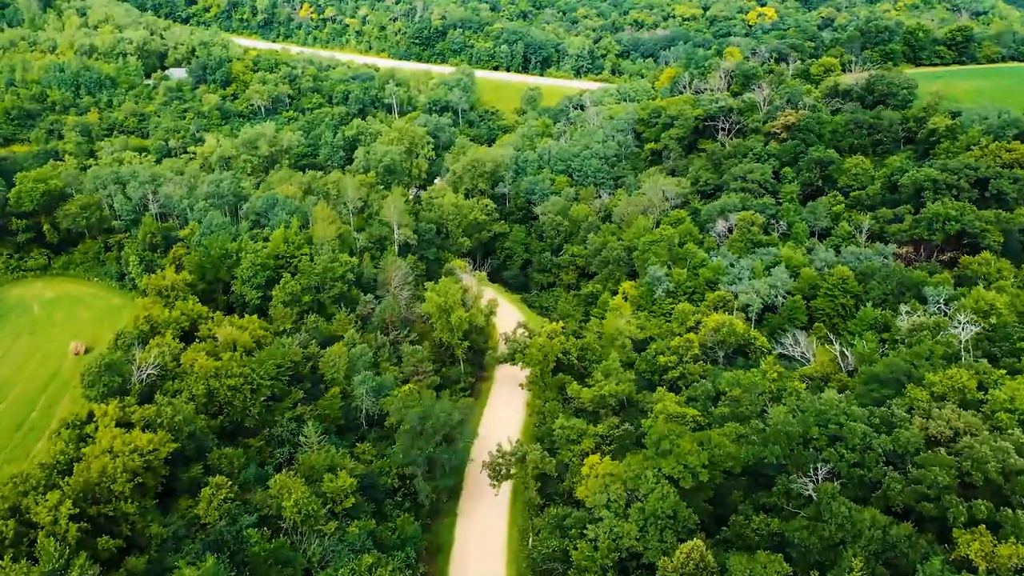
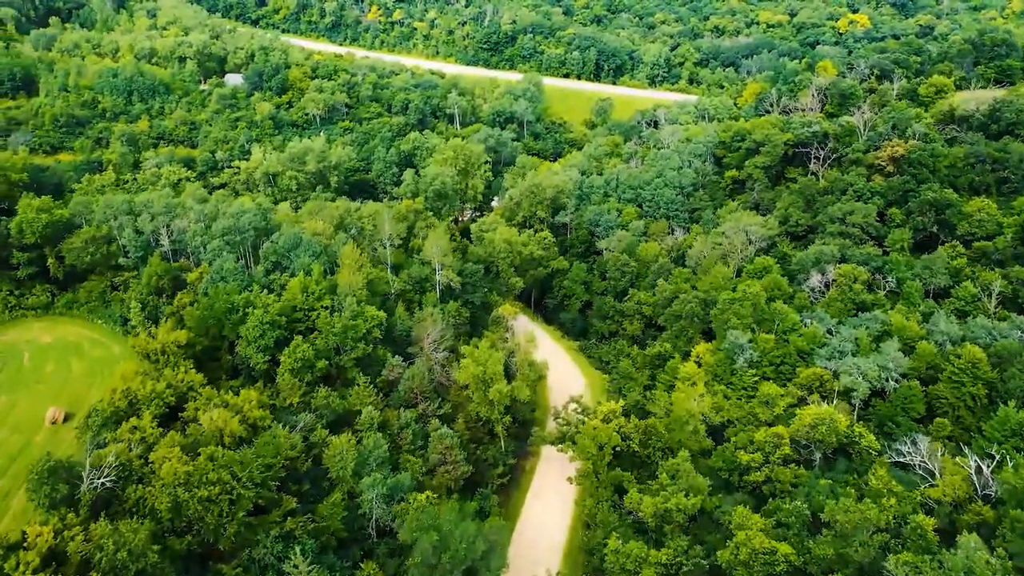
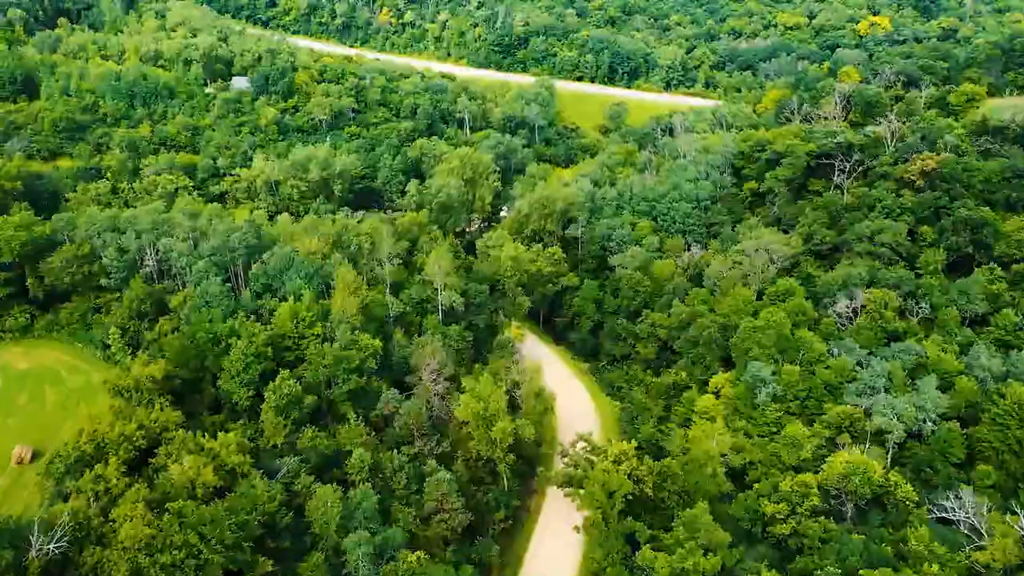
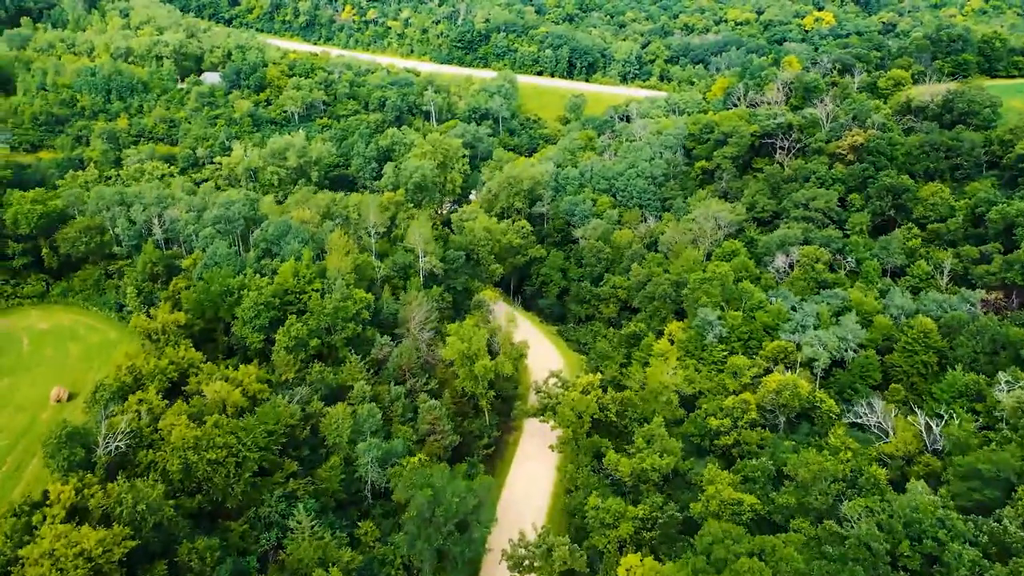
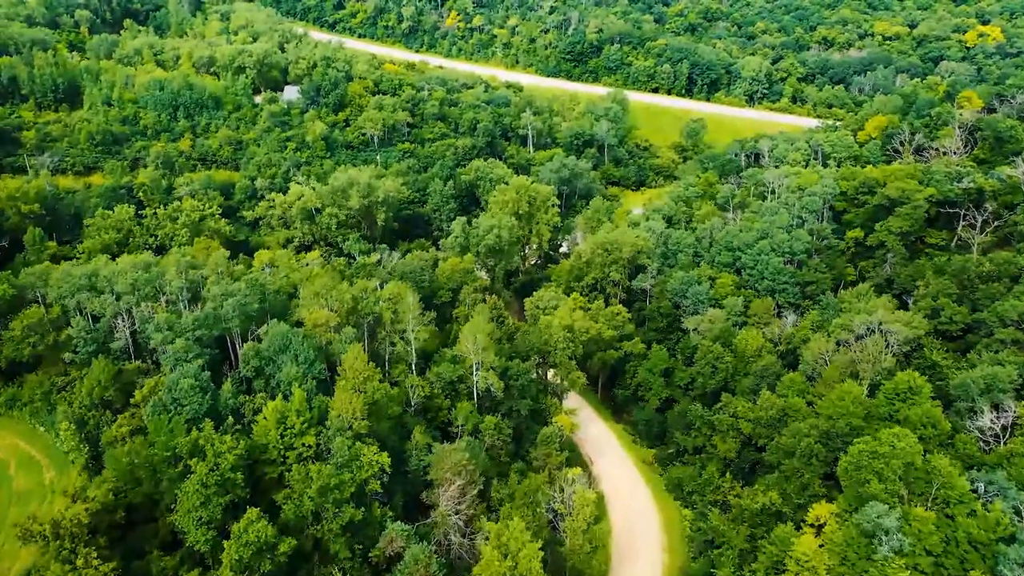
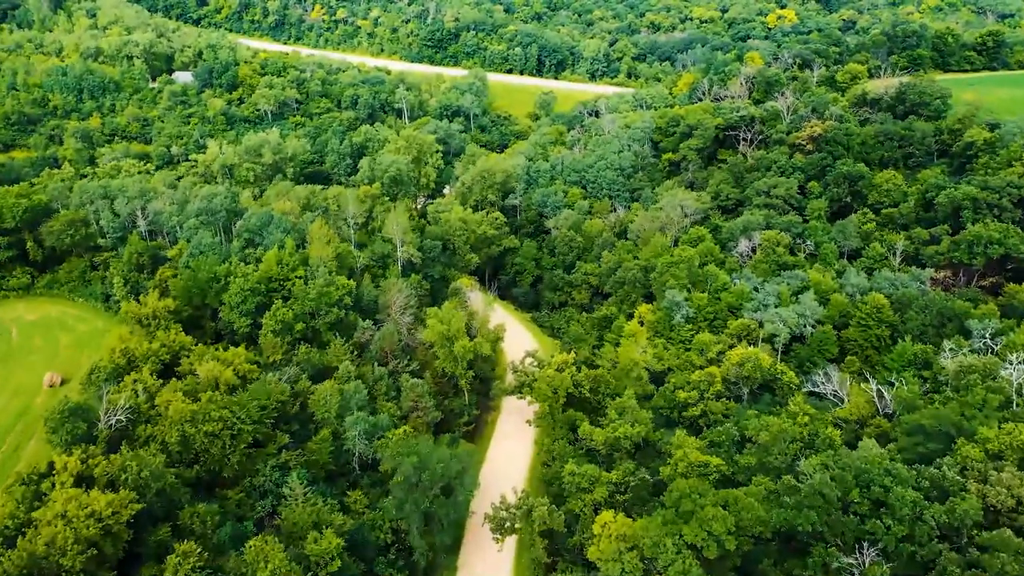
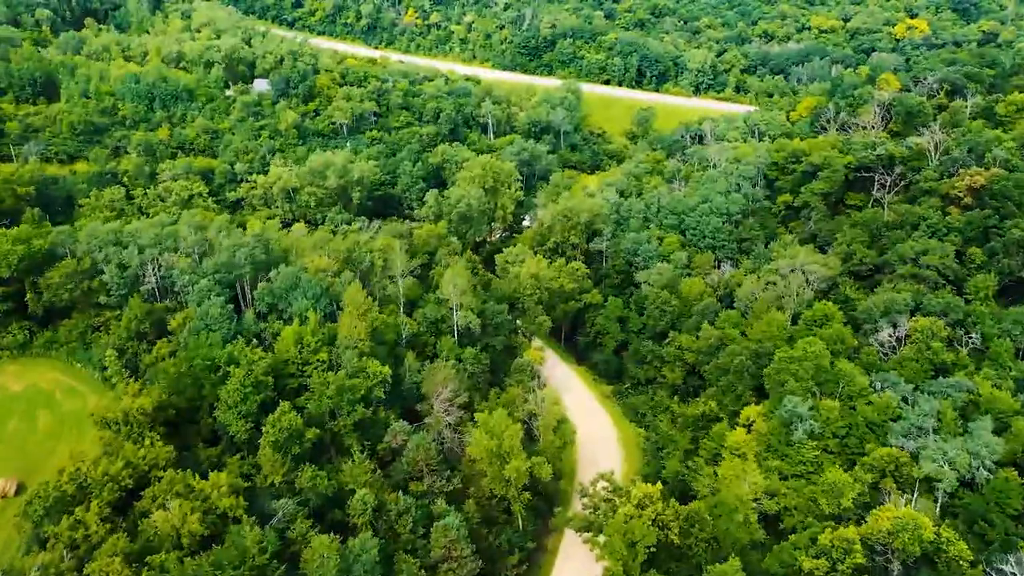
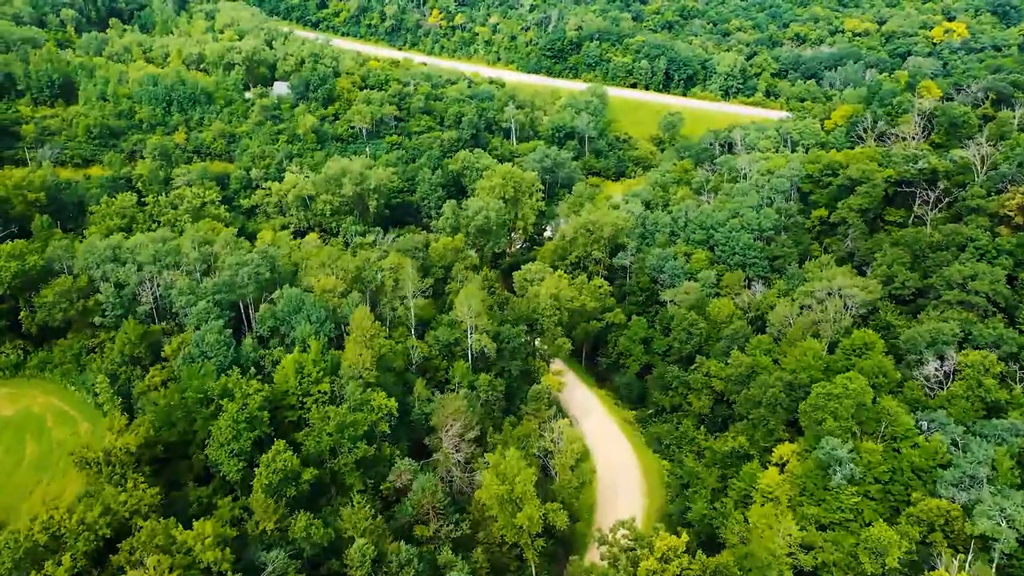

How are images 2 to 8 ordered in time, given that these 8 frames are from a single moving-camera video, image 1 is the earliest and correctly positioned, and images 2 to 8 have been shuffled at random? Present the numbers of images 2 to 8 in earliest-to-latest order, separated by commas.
6, 4, 2, 3, 7, 8, 5
